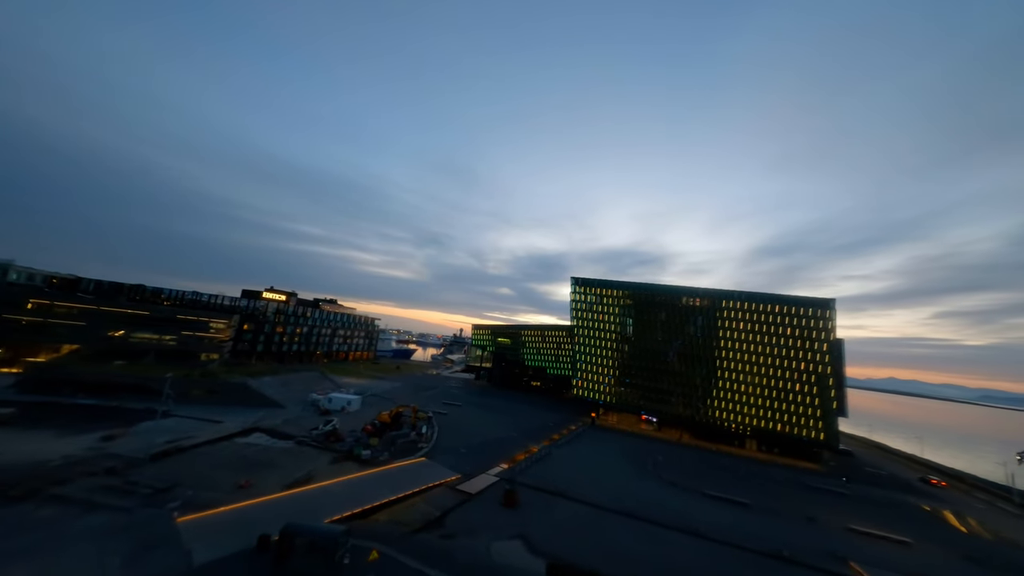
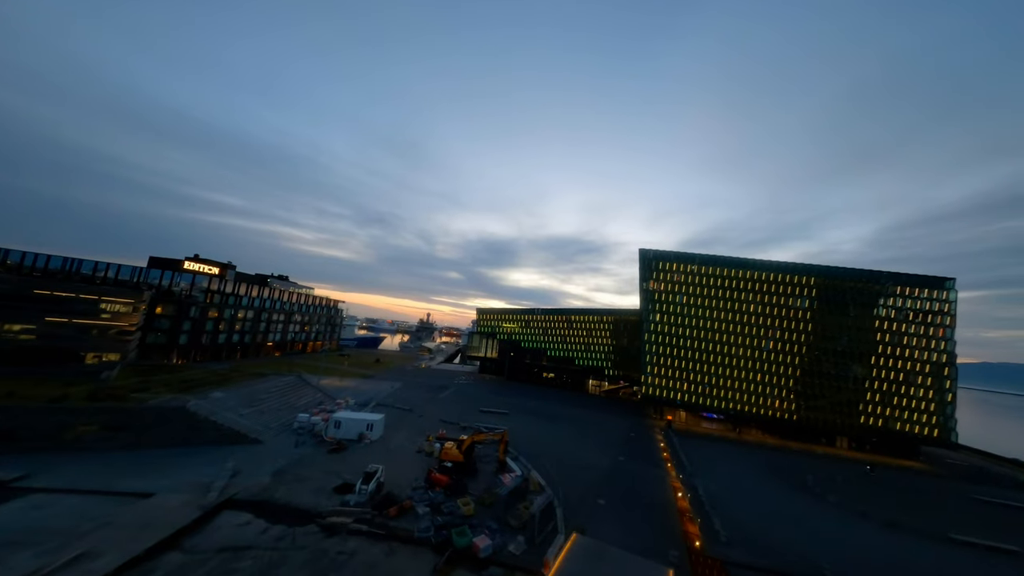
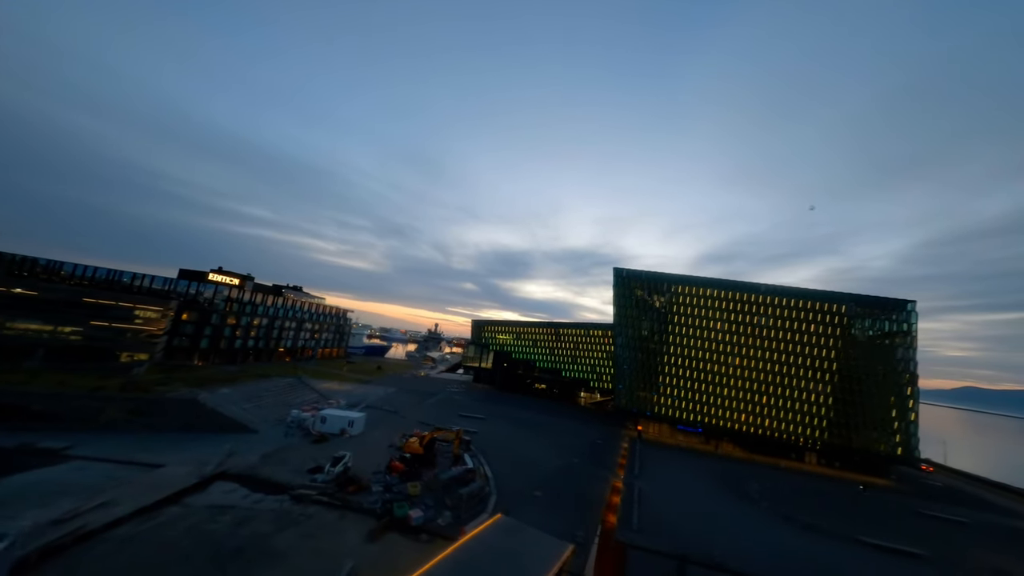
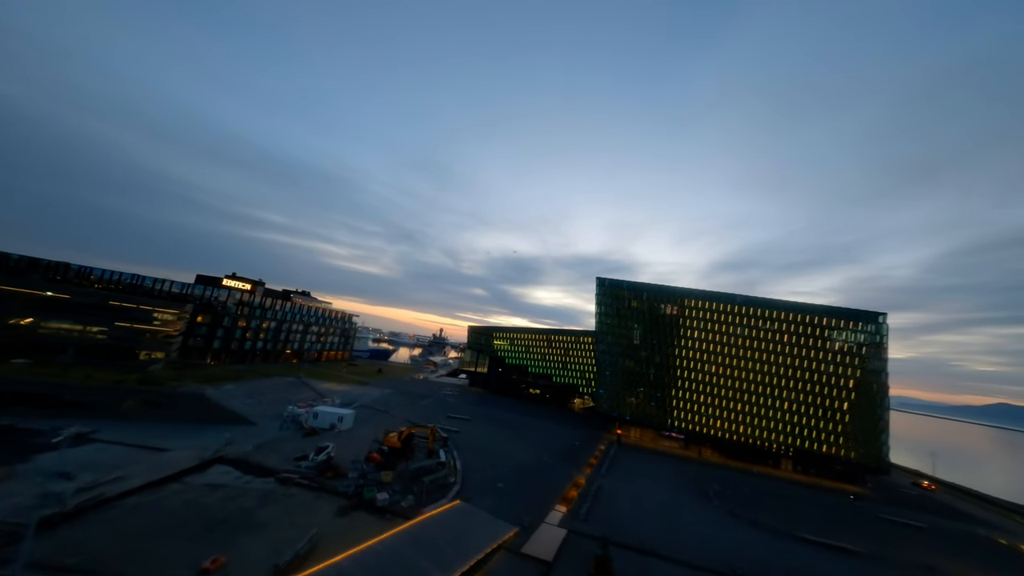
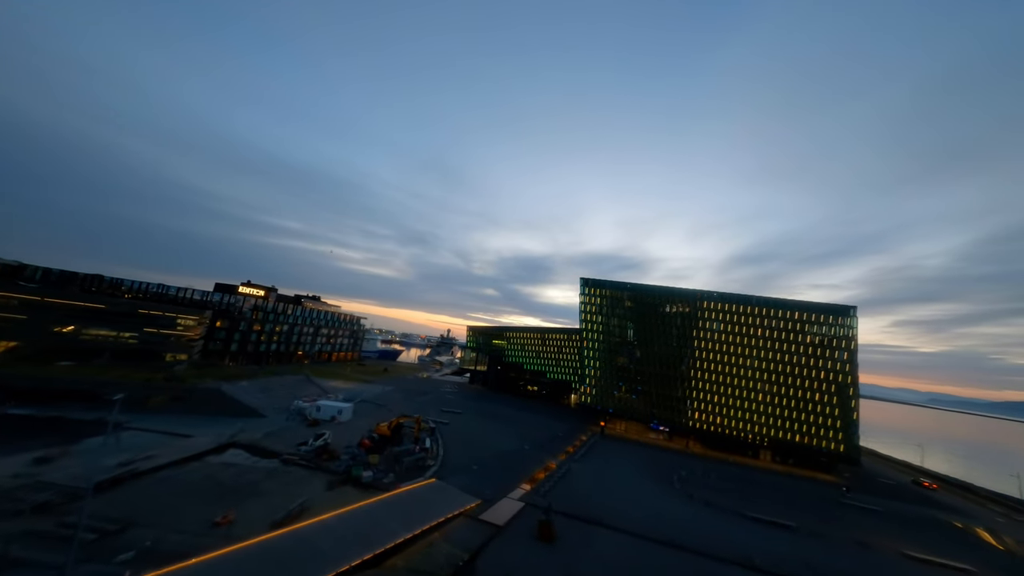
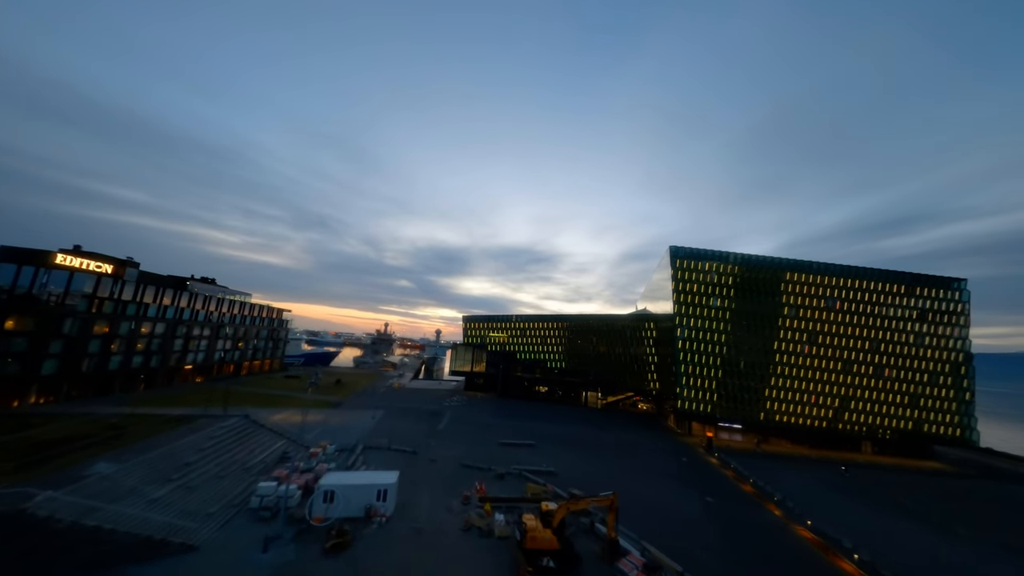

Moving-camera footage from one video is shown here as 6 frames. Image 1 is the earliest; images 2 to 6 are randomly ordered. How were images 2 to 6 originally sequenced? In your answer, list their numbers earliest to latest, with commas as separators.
5, 4, 3, 2, 6
